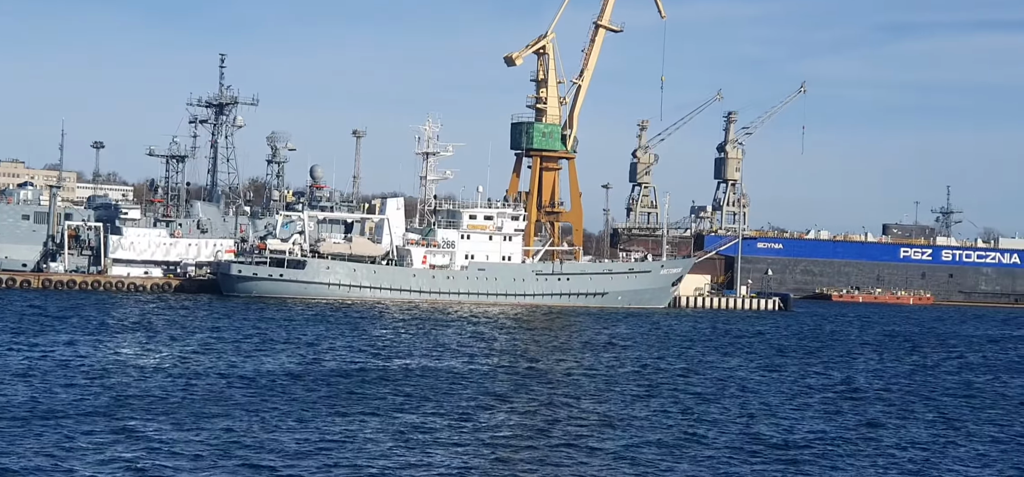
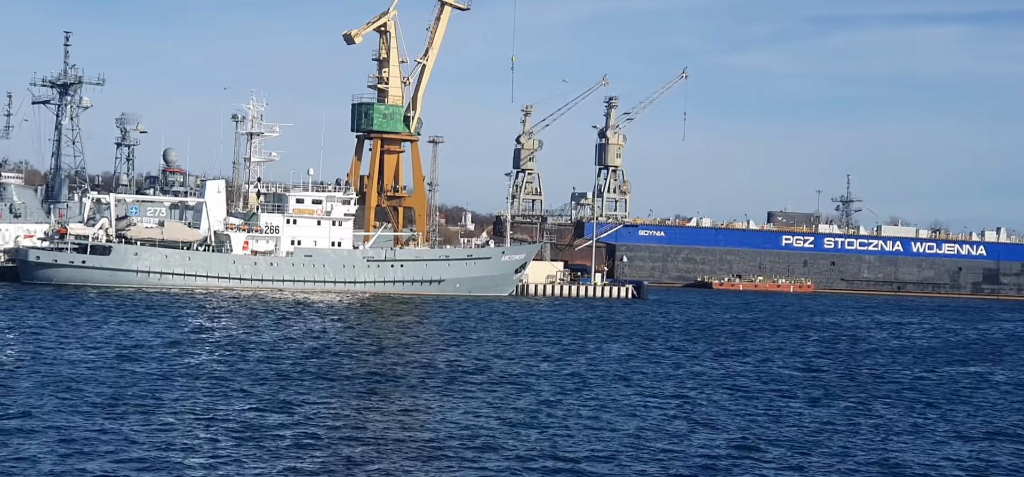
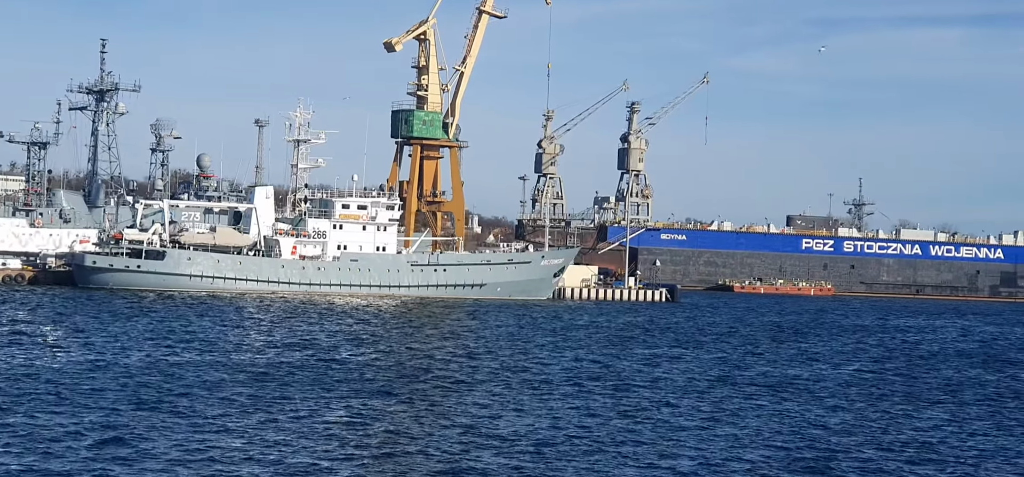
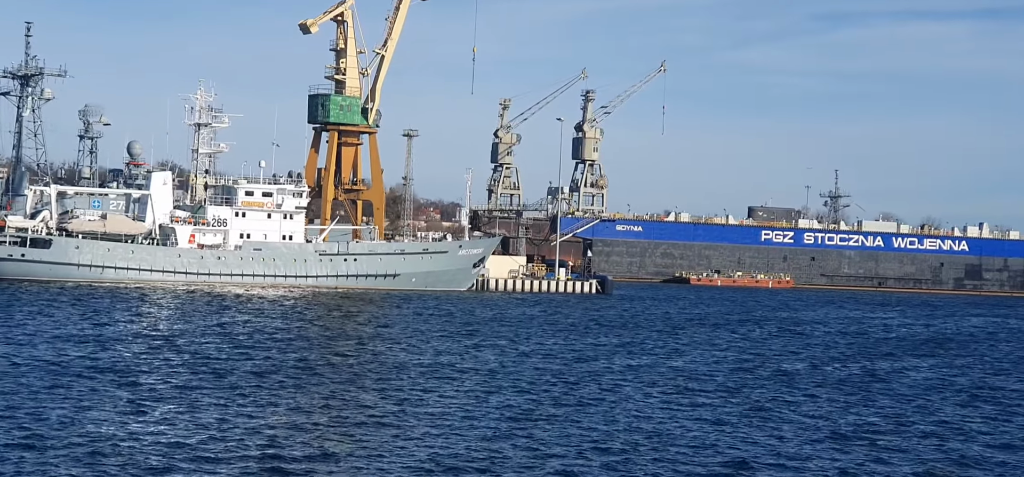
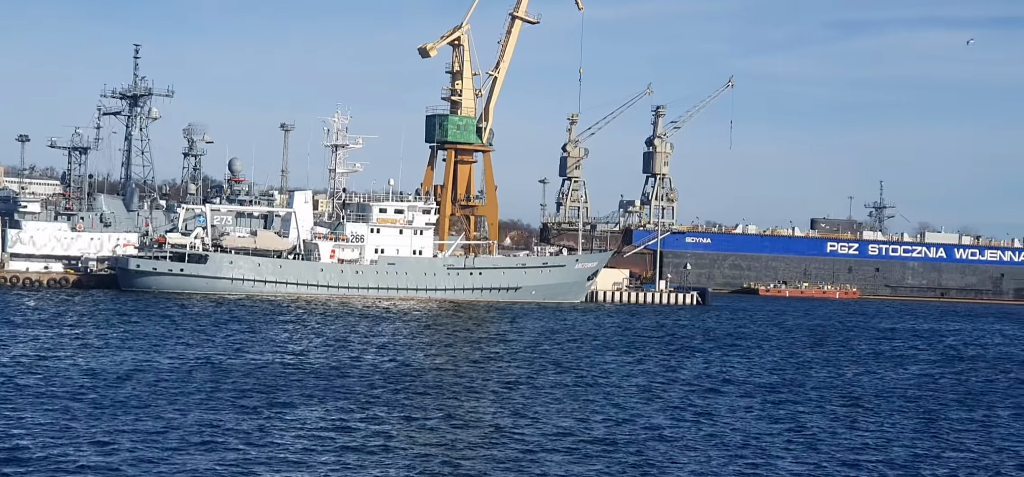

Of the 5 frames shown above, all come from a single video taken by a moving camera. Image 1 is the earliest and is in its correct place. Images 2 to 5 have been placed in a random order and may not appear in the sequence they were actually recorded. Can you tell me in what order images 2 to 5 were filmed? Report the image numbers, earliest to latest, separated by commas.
5, 3, 2, 4
